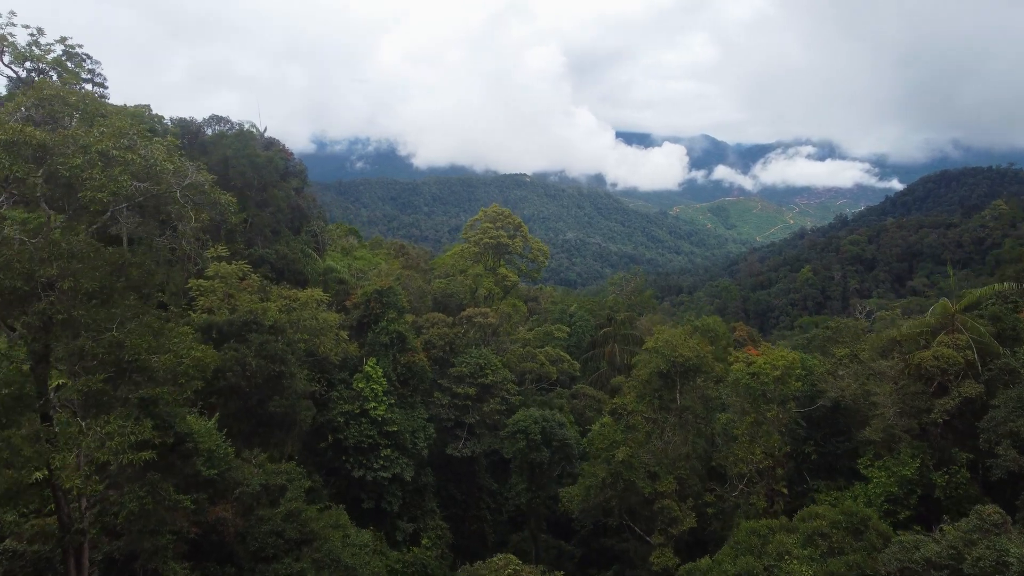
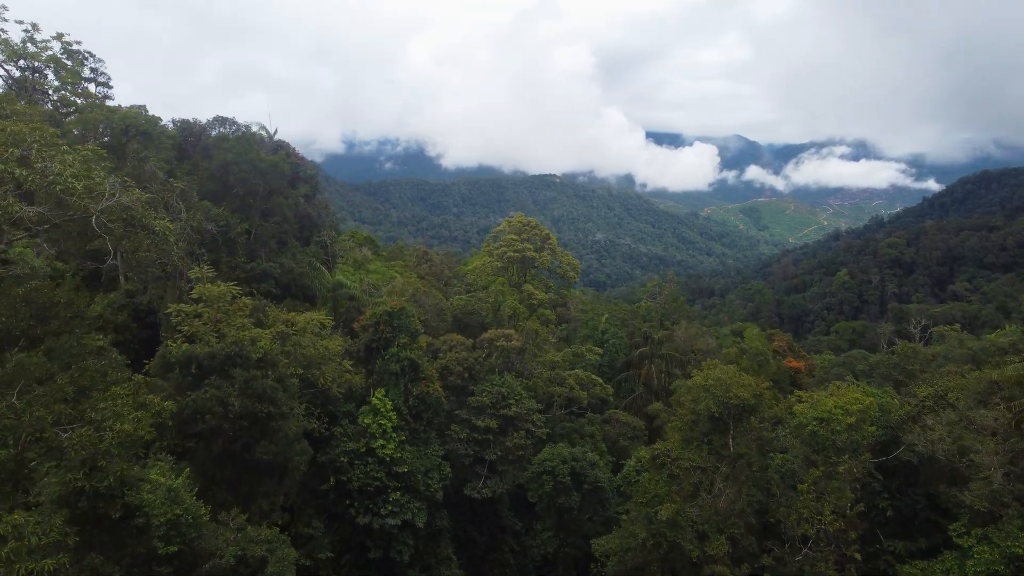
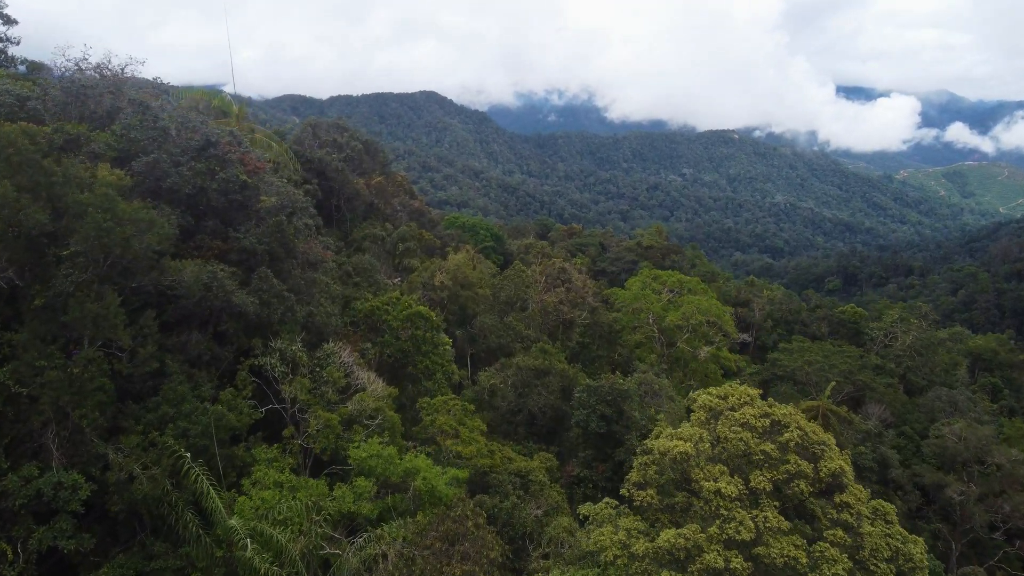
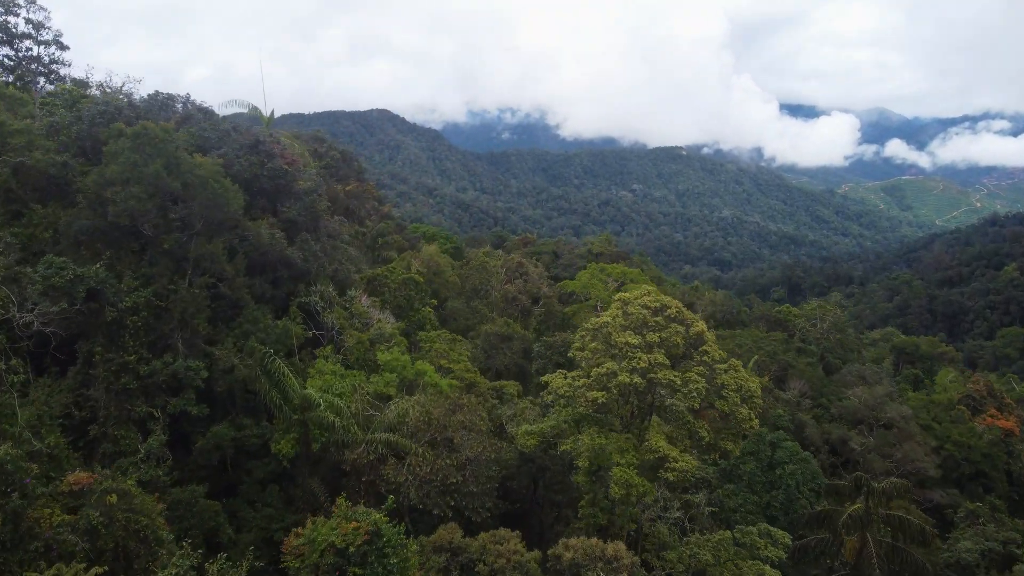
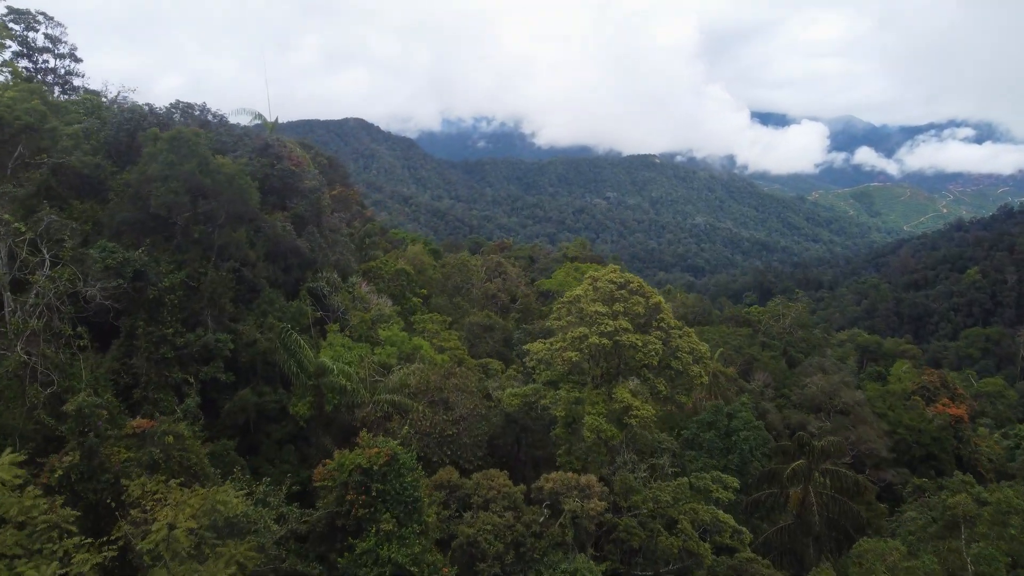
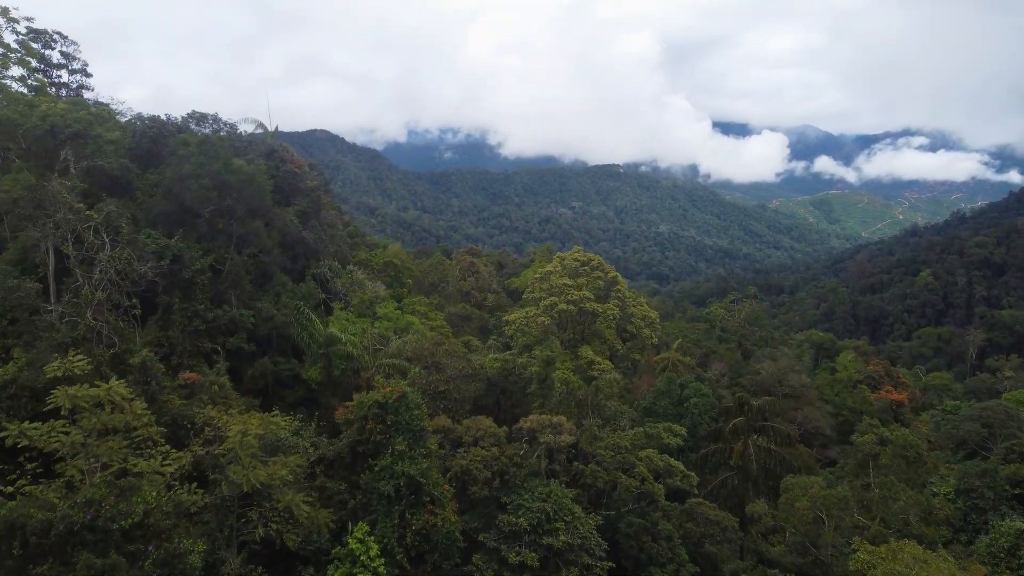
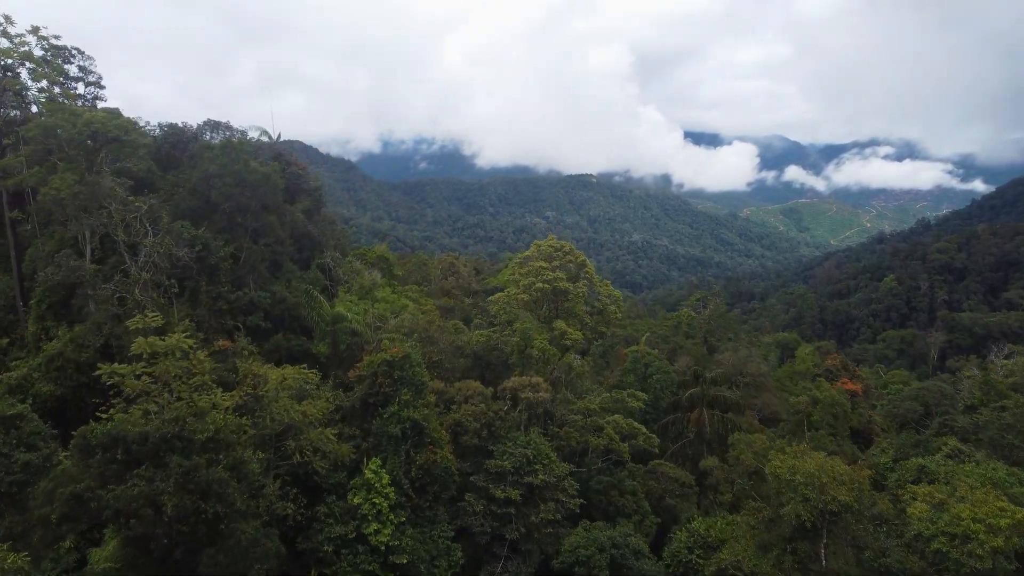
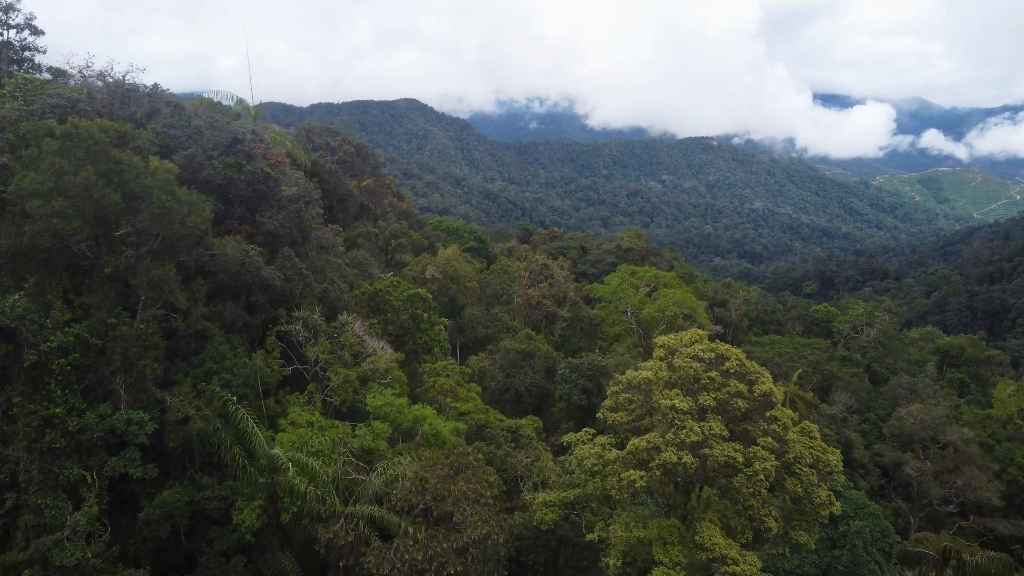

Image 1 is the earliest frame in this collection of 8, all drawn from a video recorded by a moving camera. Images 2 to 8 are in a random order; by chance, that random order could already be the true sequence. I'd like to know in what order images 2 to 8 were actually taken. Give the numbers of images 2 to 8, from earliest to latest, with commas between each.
2, 7, 6, 5, 4, 8, 3
